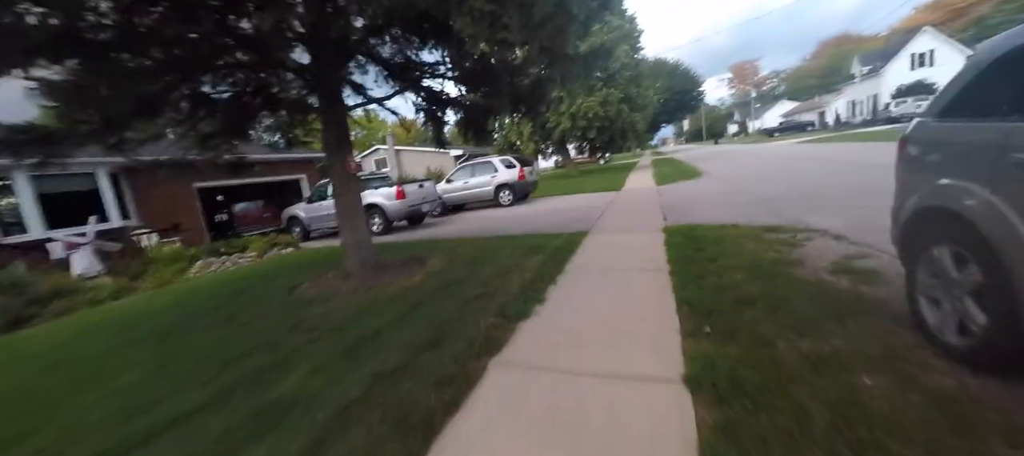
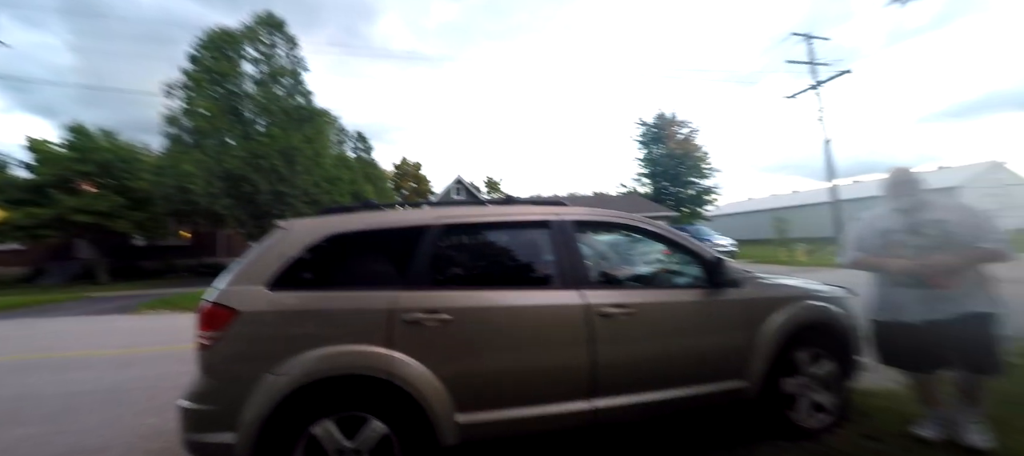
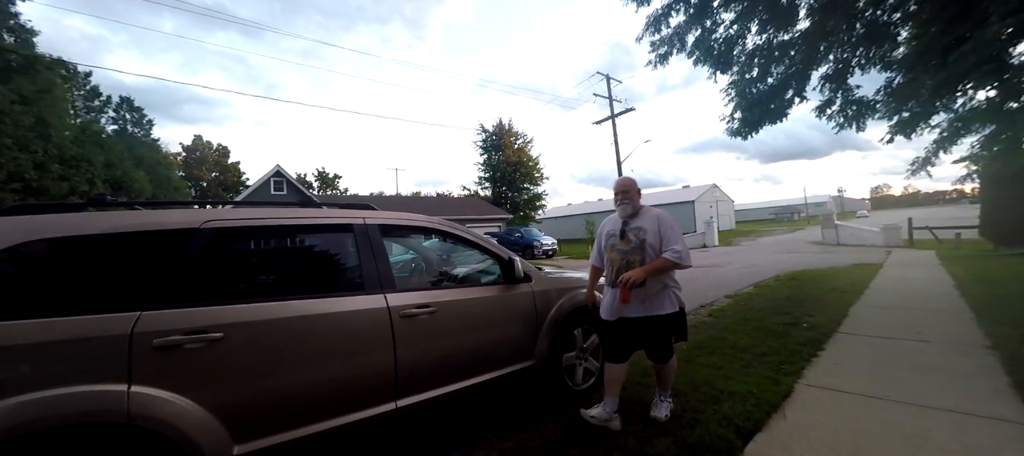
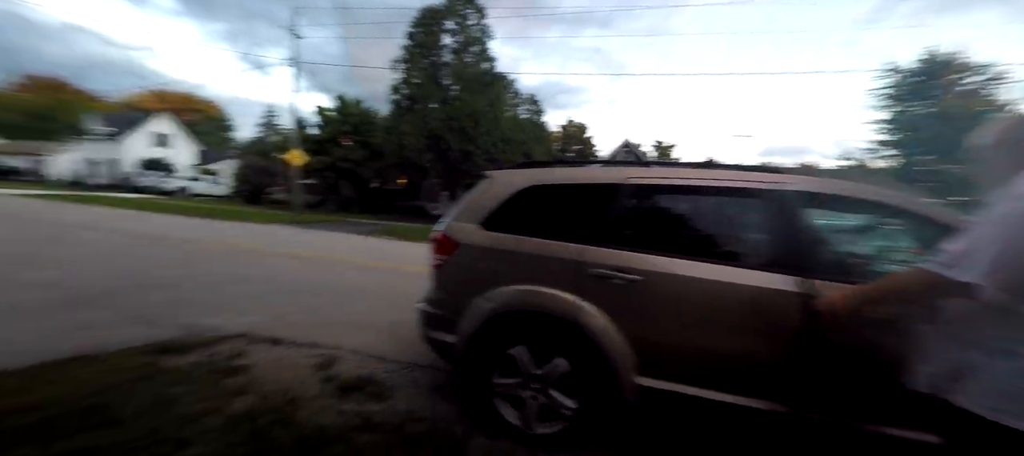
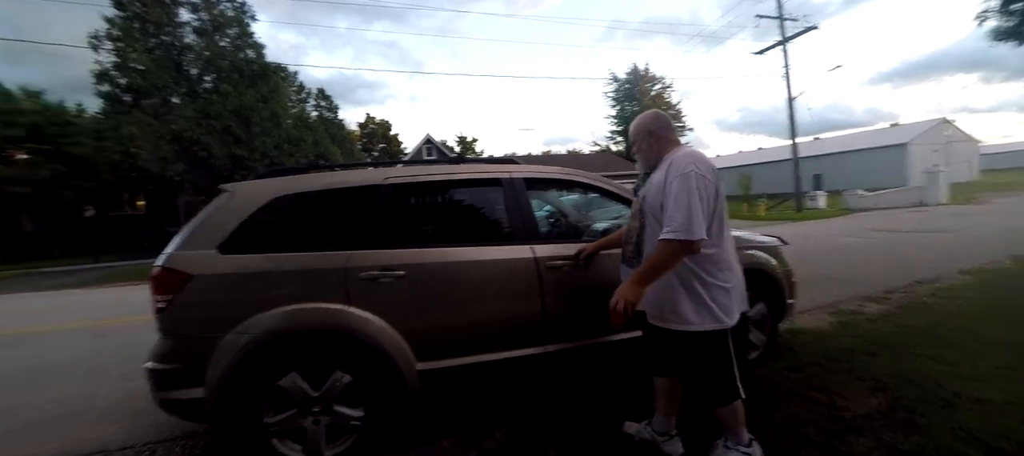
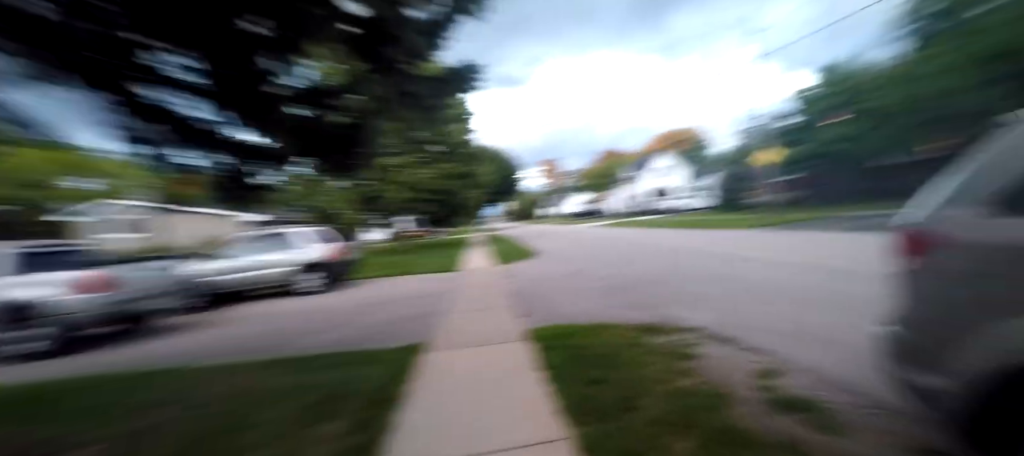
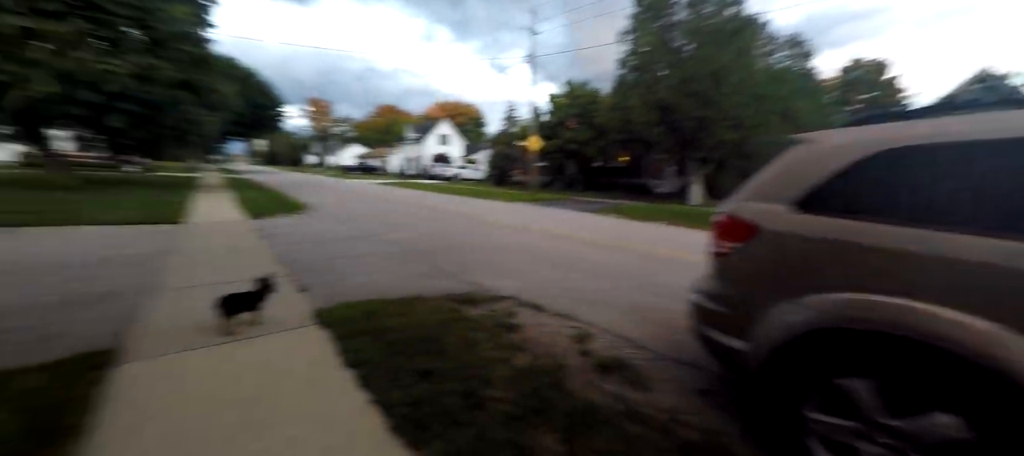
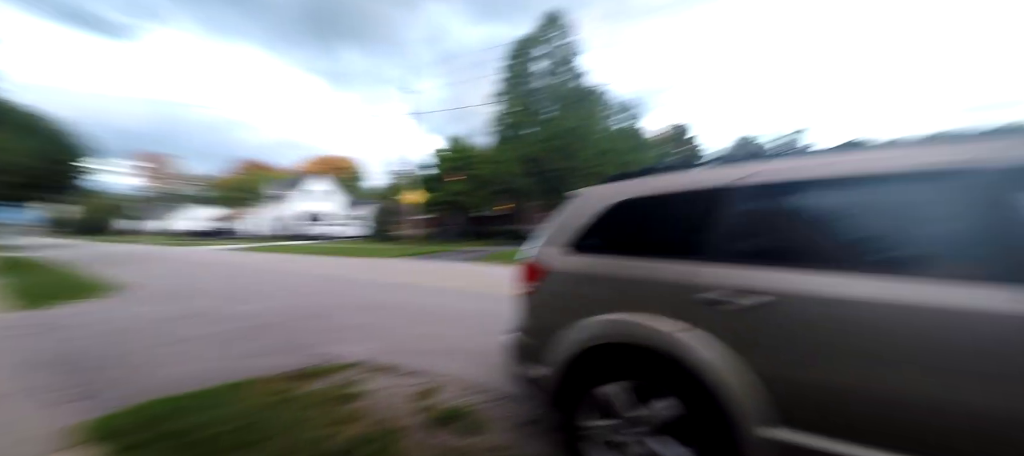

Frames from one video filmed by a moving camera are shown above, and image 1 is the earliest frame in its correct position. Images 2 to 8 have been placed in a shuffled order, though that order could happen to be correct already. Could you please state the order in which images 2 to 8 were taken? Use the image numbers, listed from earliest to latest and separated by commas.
6, 8, 2, 3, 5, 4, 7
